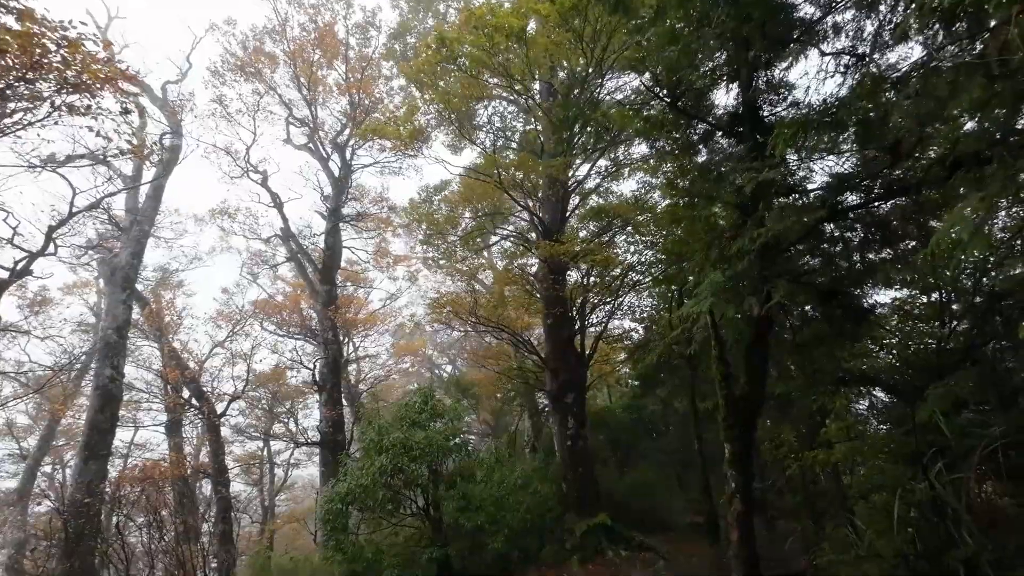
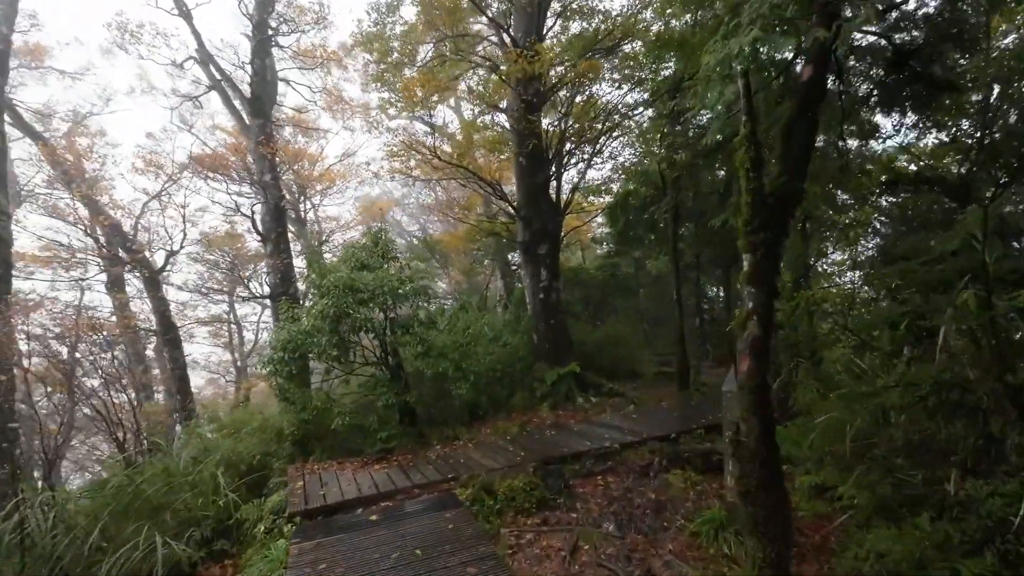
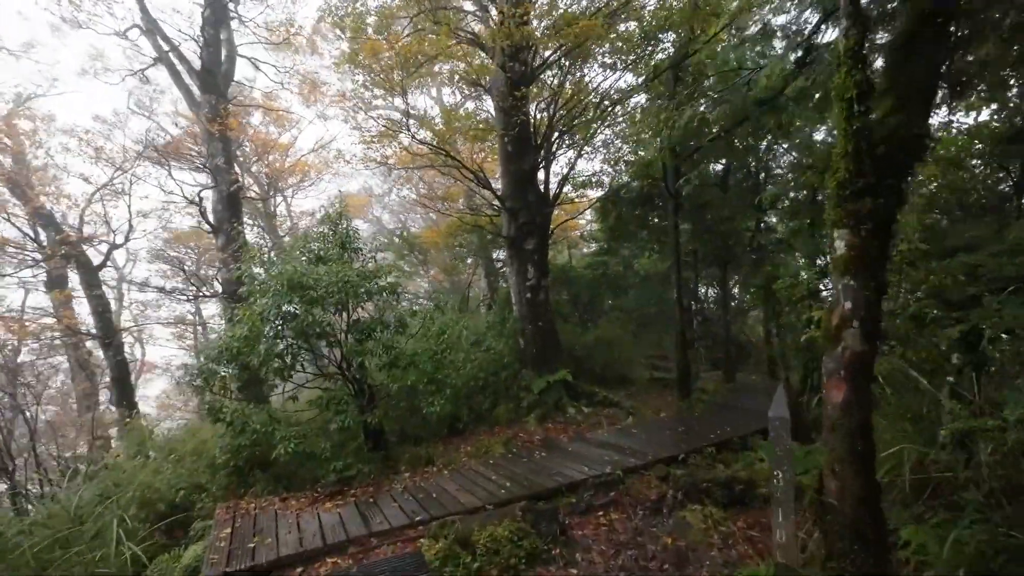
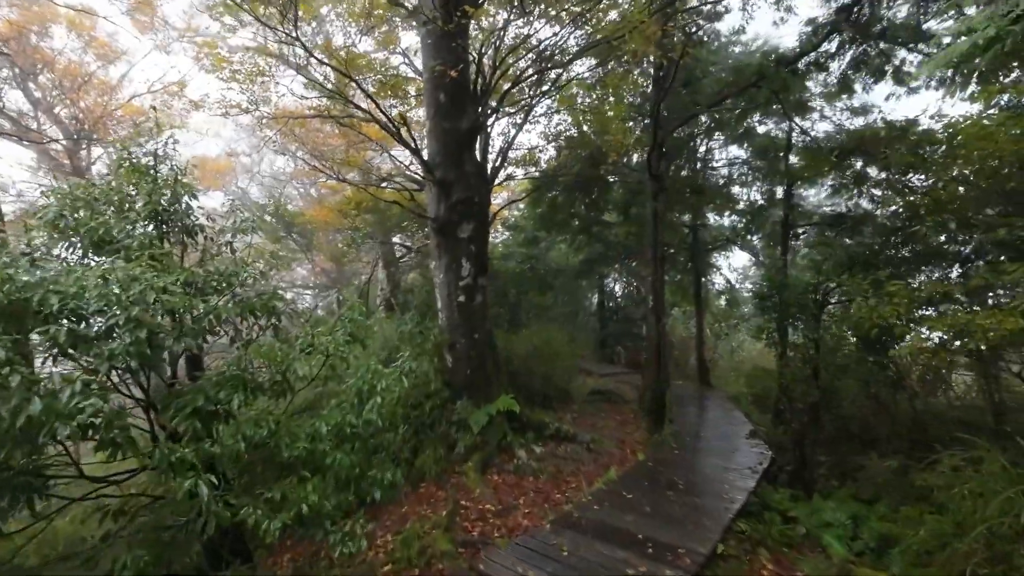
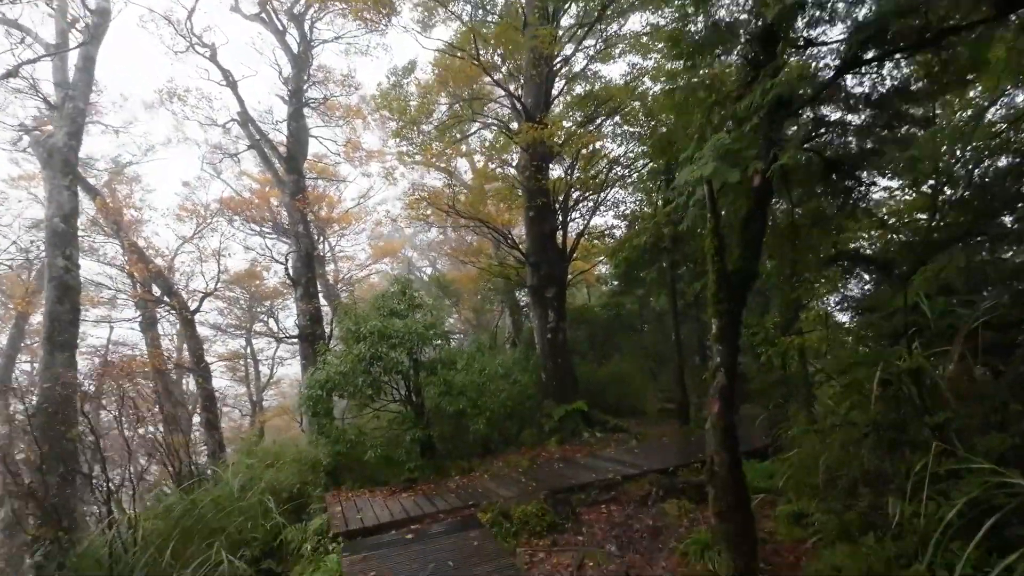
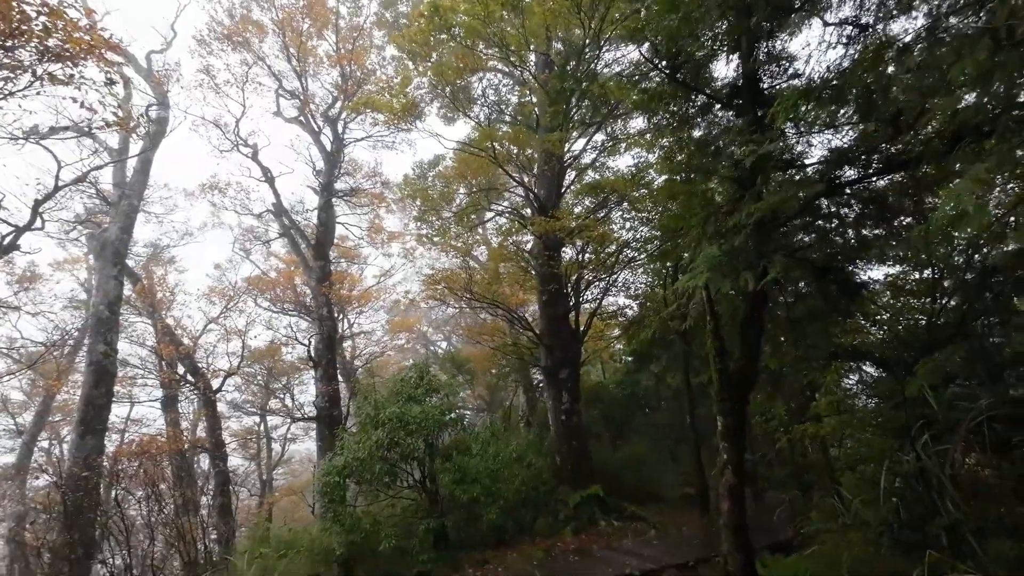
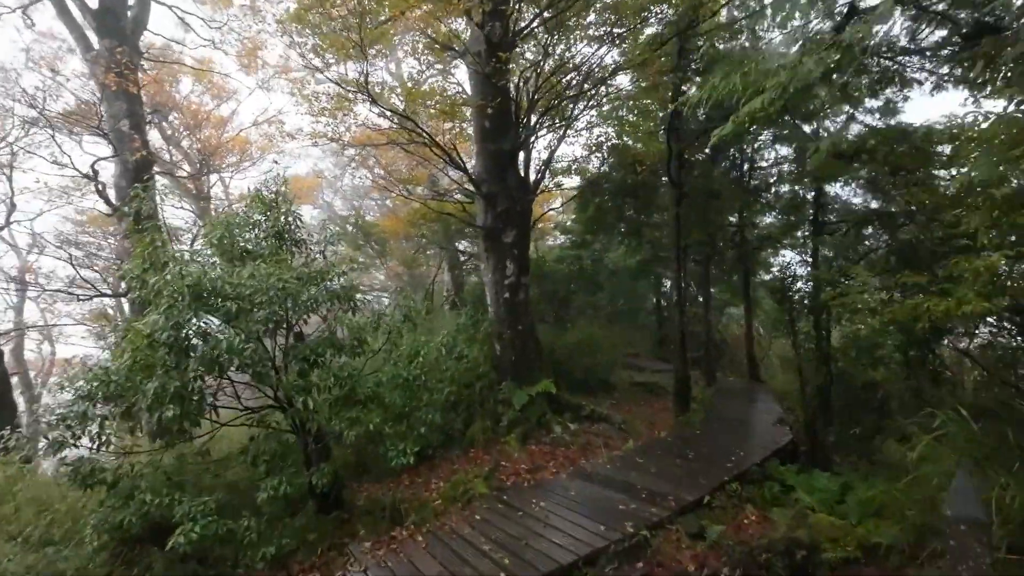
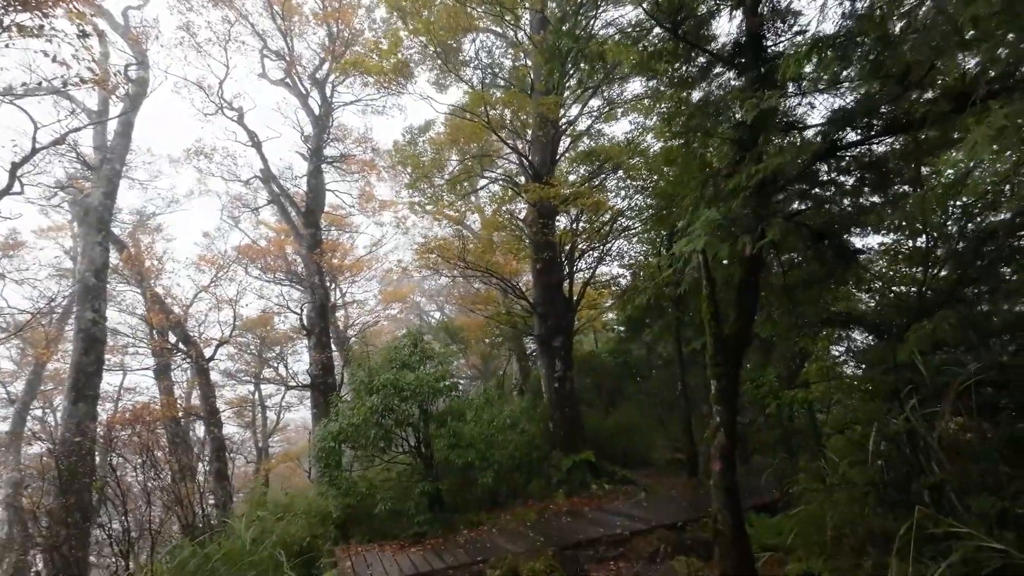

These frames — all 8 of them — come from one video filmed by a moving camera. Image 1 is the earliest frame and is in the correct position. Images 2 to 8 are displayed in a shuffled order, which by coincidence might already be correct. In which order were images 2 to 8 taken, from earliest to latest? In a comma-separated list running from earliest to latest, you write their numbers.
6, 8, 5, 2, 3, 7, 4
